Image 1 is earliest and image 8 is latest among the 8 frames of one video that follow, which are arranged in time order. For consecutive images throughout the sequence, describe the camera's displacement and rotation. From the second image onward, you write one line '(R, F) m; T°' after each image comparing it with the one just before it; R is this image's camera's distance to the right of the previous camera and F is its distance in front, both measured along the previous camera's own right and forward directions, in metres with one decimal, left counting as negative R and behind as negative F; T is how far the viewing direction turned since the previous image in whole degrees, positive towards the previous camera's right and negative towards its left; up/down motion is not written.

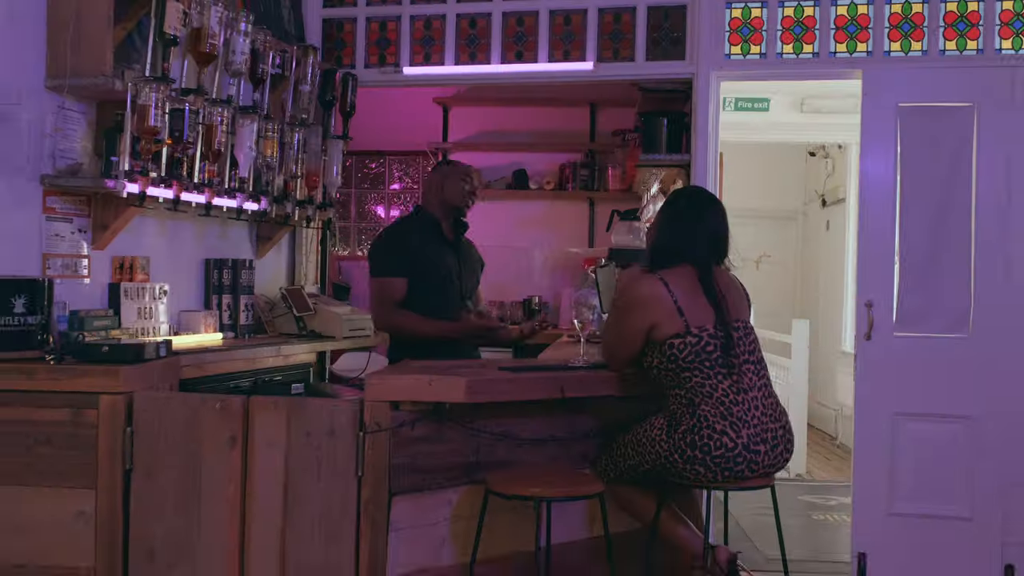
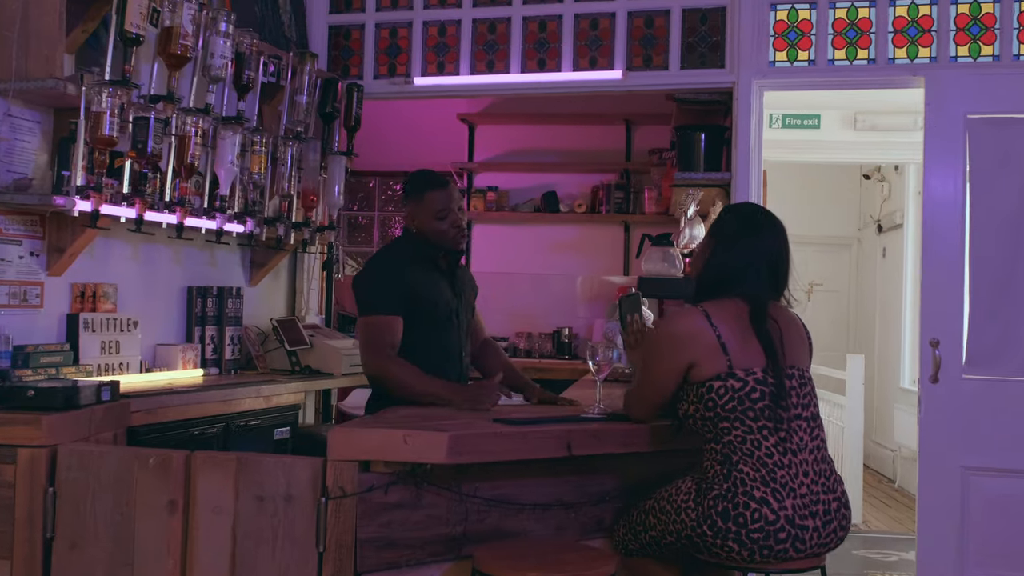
(+0.1, +0.5) m; -3°
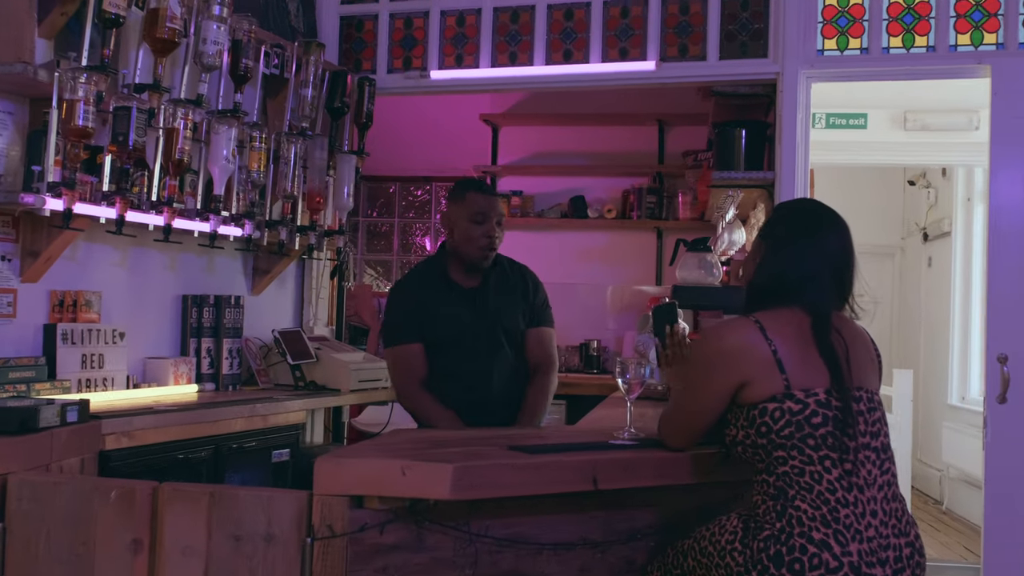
(0.0, +0.3) m; -2°
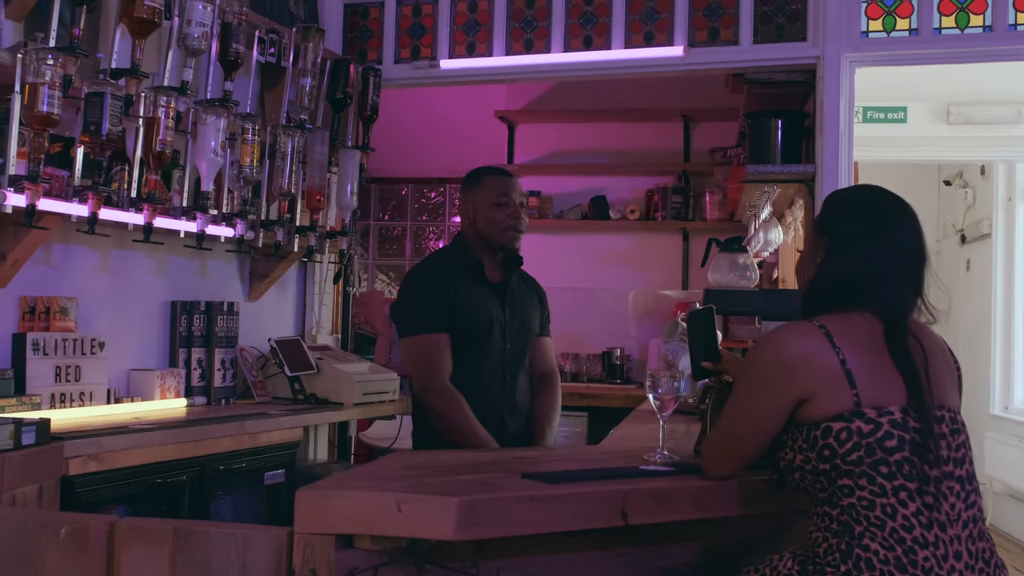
(0.0, +0.3) m; -1°
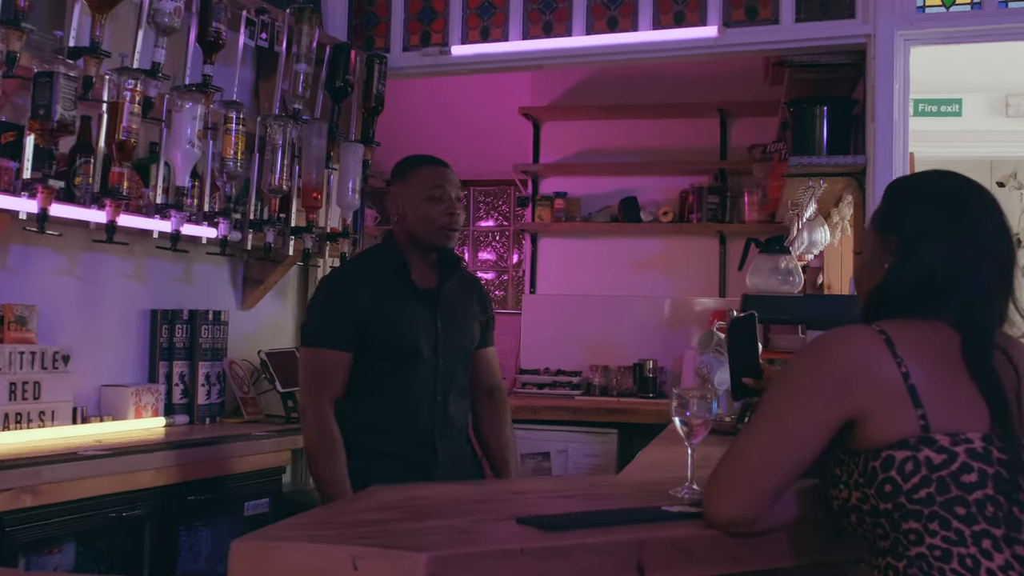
(+0.1, +0.3) m; -2°
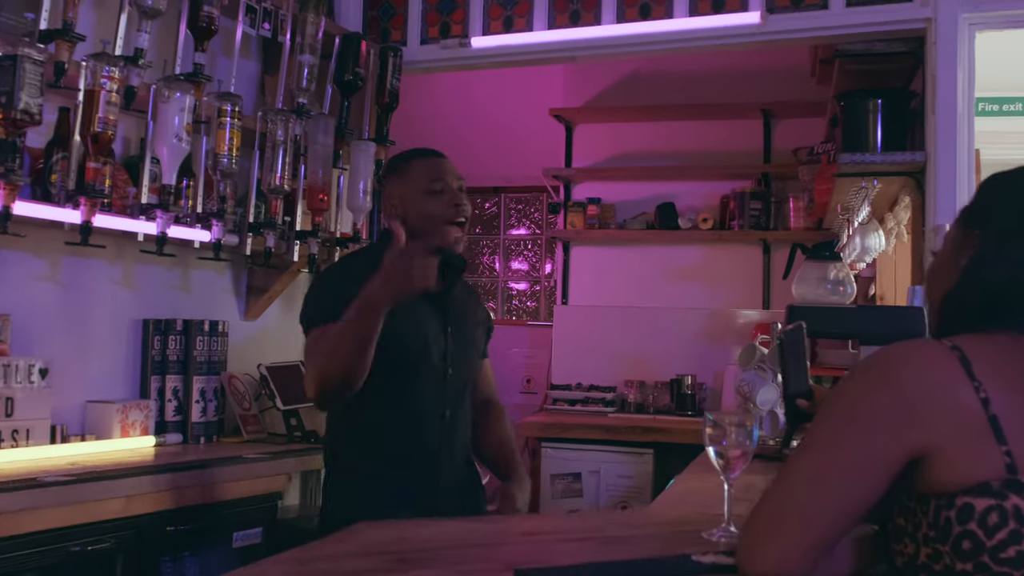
(+0.1, +0.3) m; -2°
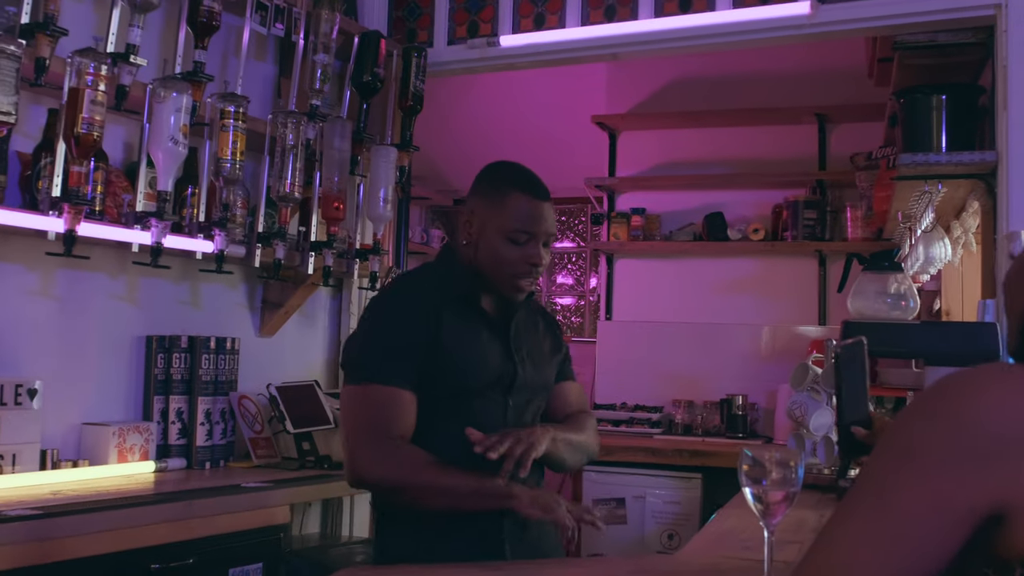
(+0.1, +0.2) m; -3°
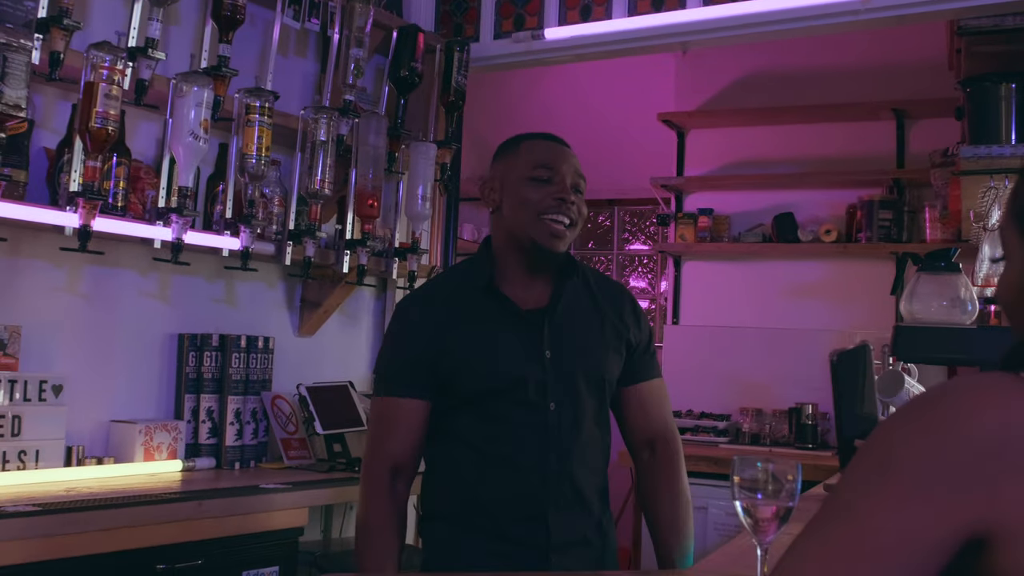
(+0.1, +0.1) m; -5°
